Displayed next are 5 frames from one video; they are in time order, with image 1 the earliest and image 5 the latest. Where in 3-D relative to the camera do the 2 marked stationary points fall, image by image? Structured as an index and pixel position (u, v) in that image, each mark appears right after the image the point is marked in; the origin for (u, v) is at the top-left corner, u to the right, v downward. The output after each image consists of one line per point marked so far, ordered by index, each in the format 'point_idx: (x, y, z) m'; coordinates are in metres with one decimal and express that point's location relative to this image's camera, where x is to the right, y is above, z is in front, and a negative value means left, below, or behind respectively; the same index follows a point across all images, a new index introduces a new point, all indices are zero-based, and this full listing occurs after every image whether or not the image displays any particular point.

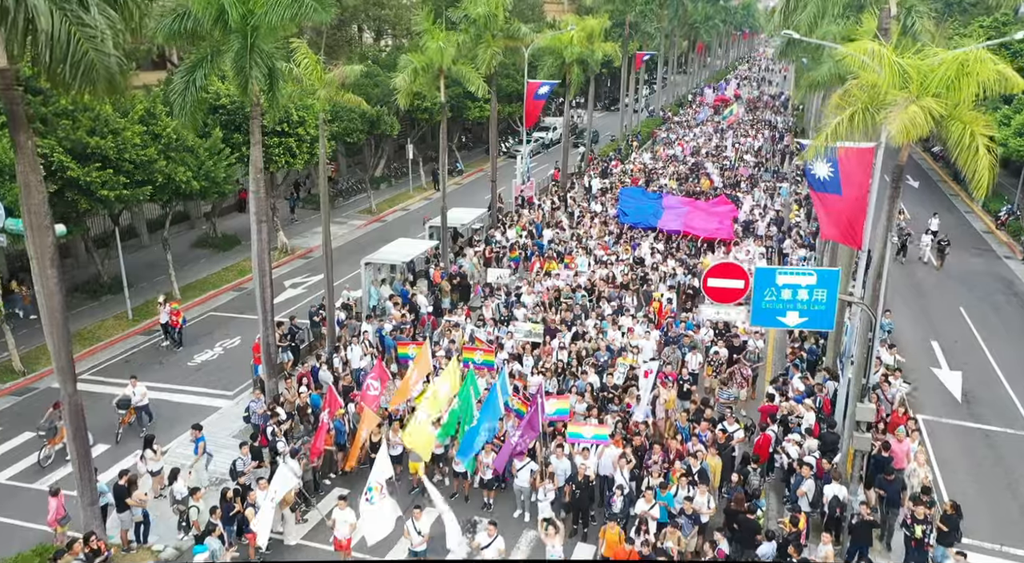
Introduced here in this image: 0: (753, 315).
0: (+4.0, -0.6, +14.4) m
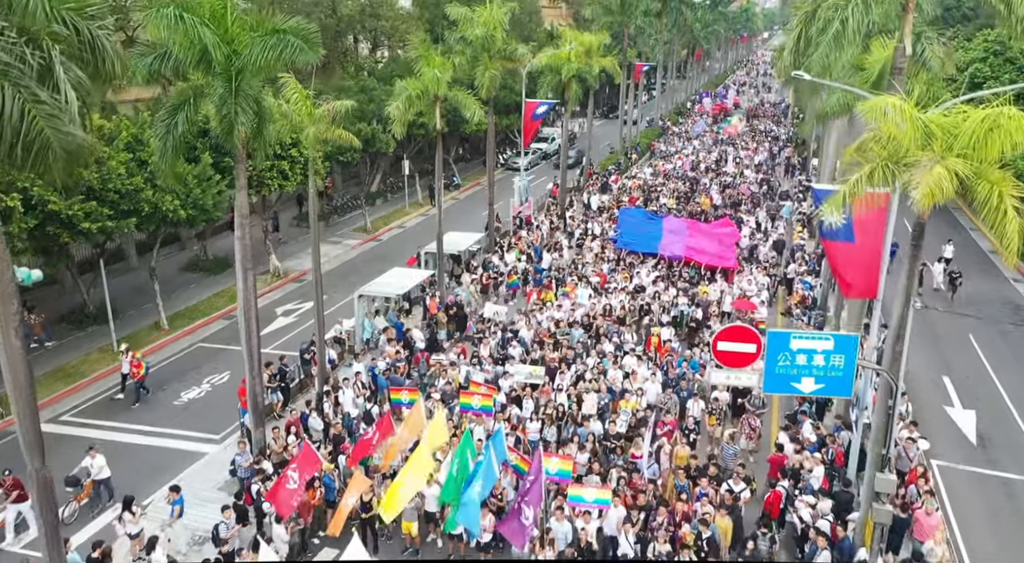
0: (+4.0, -1.6, +13.5) m
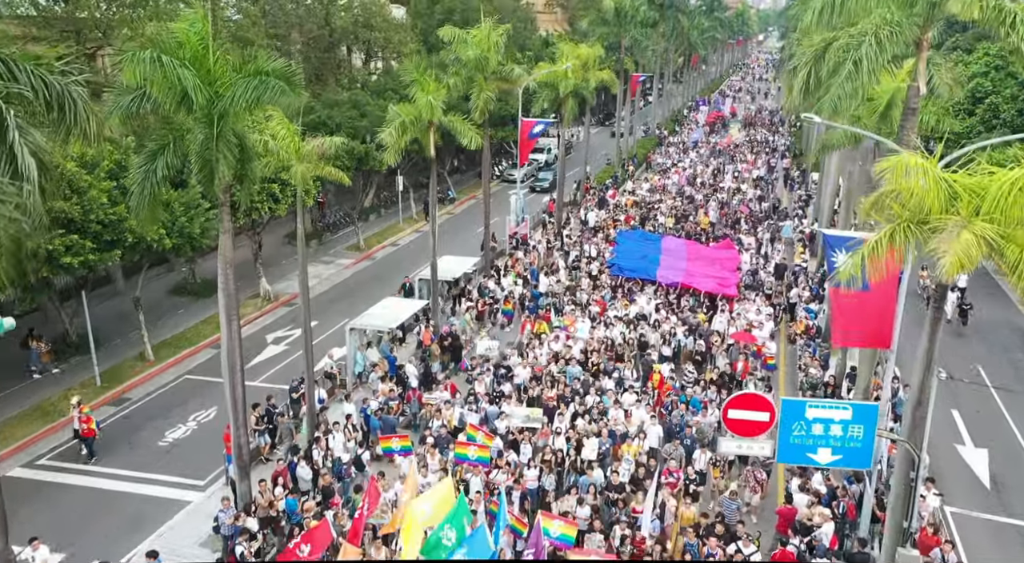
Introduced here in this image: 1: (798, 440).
0: (+4.0, -2.5, +12.7) m
1: (+4.2, -2.3, +12.8) m
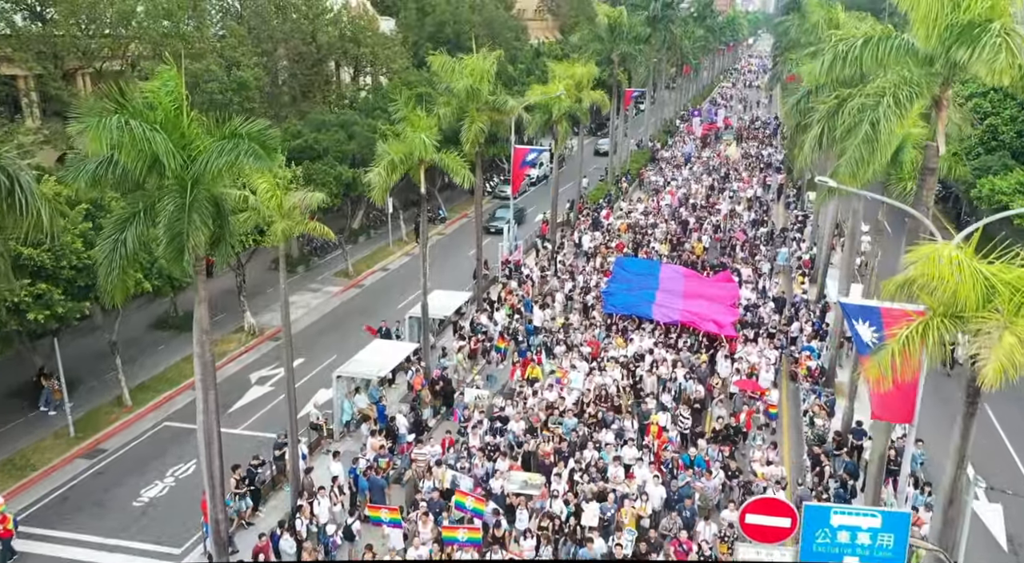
0: (+3.9, -3.8, +11.7) m
1: (+4.2, -3.6, +11.8) m
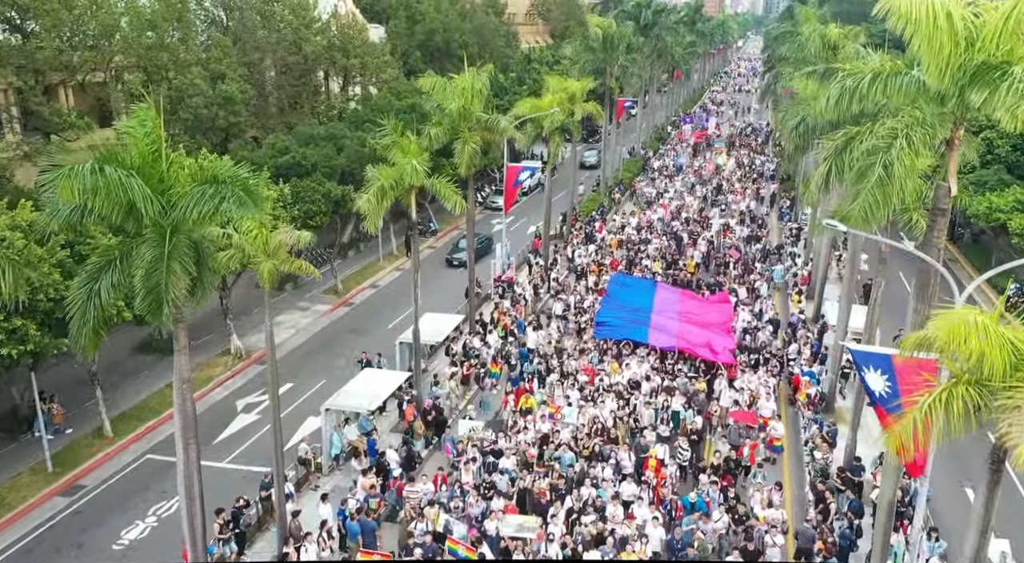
0: (+3.9, -4.6, +11.0) m
1: (+4.2, -4.4, +11.1) m
